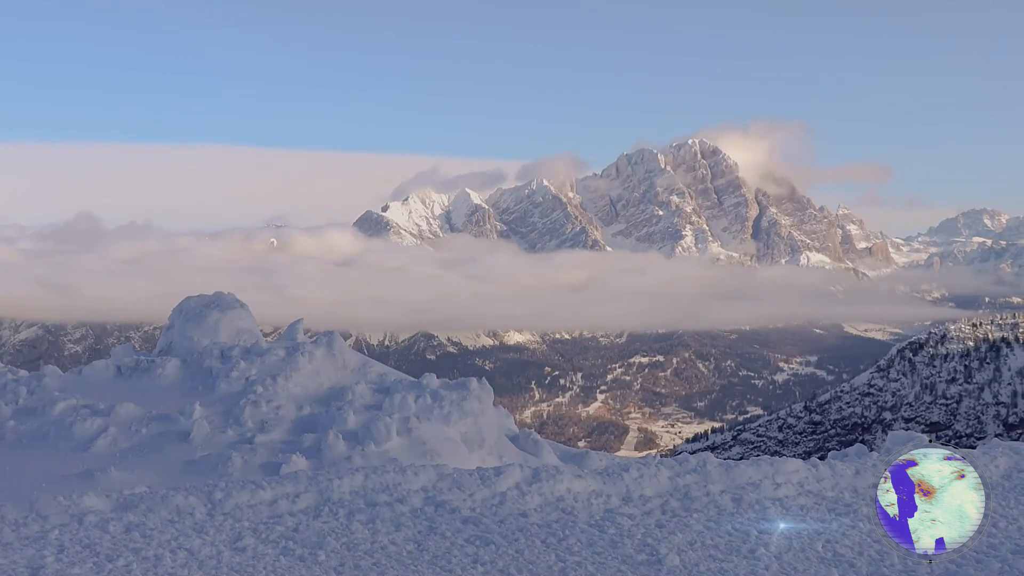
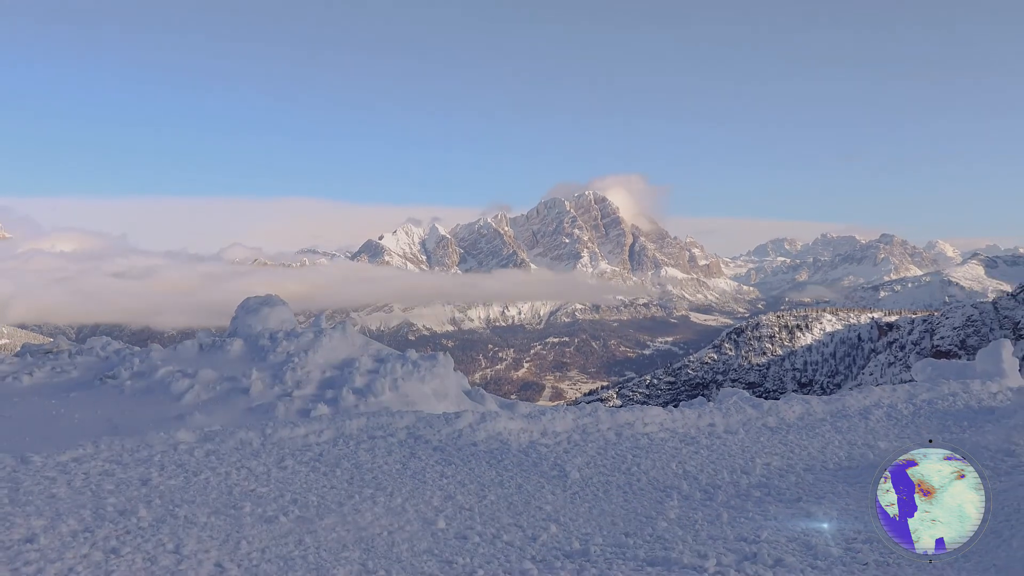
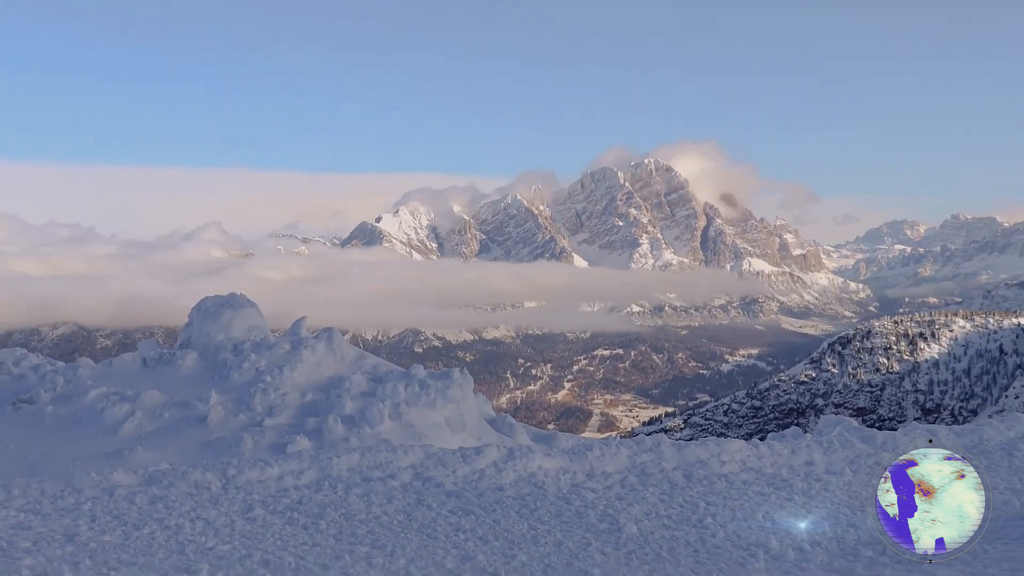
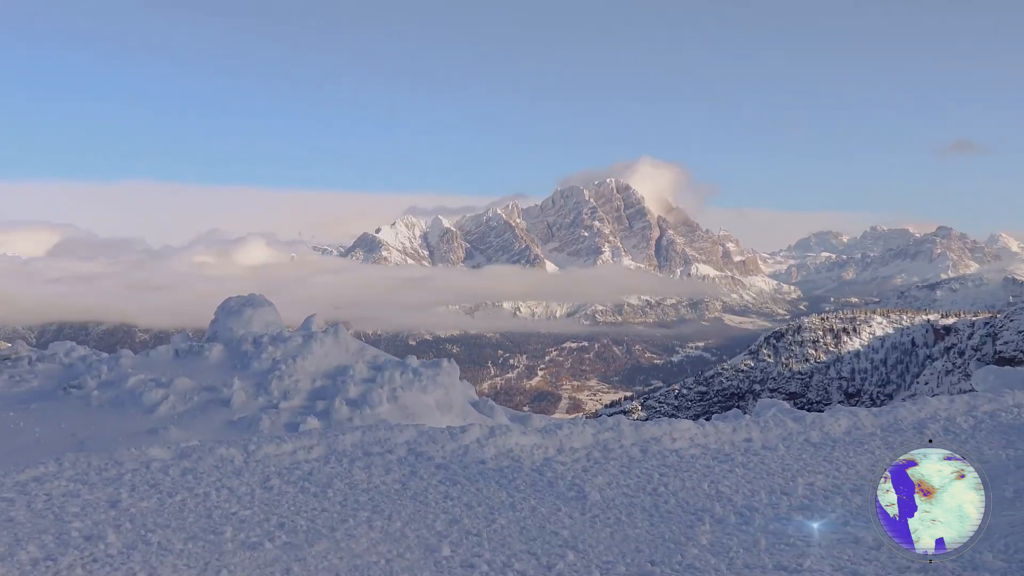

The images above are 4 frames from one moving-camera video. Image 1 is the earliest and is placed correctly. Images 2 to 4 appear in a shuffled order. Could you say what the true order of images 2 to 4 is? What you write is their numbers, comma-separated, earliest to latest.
3, 4, 2
